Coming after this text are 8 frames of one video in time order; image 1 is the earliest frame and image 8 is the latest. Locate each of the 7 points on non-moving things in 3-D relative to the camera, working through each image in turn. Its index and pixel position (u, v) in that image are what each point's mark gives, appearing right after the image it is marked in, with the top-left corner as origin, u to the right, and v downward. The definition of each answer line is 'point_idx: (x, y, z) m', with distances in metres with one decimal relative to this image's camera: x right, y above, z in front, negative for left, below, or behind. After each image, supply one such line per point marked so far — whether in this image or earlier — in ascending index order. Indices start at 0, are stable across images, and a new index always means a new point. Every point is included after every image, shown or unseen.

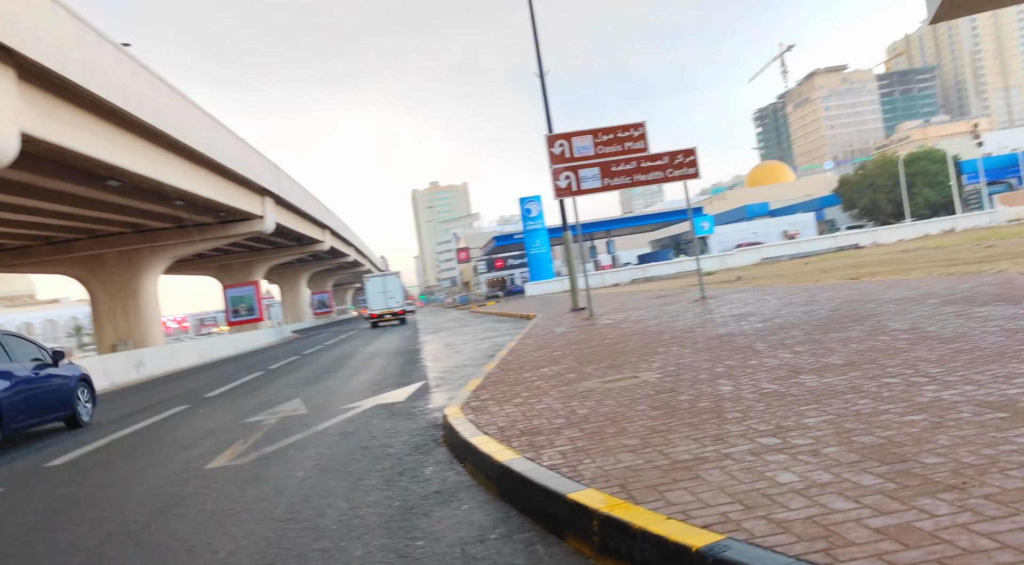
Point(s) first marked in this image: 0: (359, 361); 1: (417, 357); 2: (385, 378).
0: (-4.1, -2.1, +19.9) m
1: (-2.4, -1.9, +18.9) m
2: (-2.5, -1.9, +14.7) m
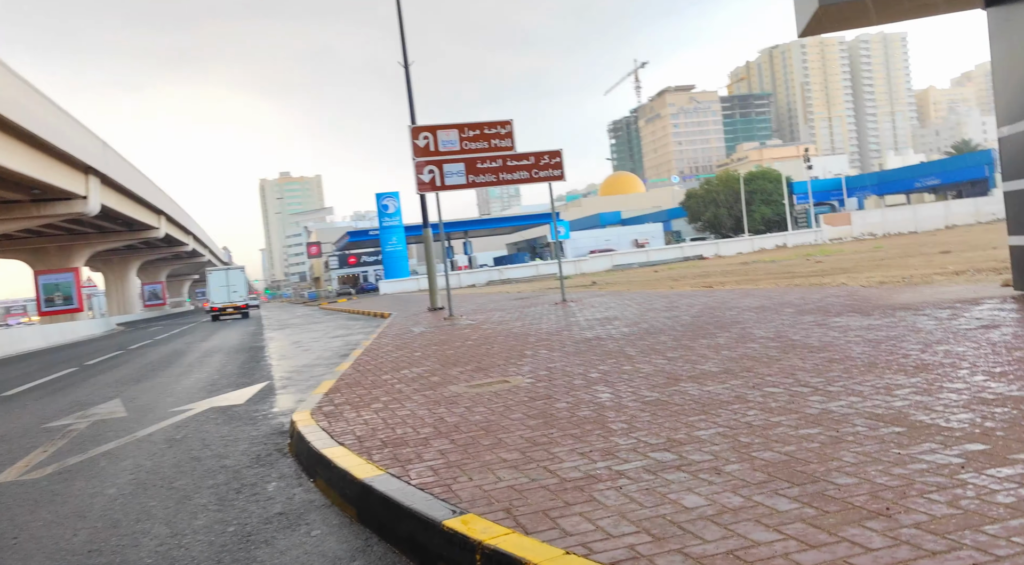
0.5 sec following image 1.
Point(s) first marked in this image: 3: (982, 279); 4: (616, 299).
0: (-7.7, -1.8, +18.2) m
1: (-5.9, -1.7, +17.6) m
2: (-5.2, -1.7, +13.4) m
3: (+6.9, +0.1, +10.9) m
4: (+2.5, -0.4, +18.0) m
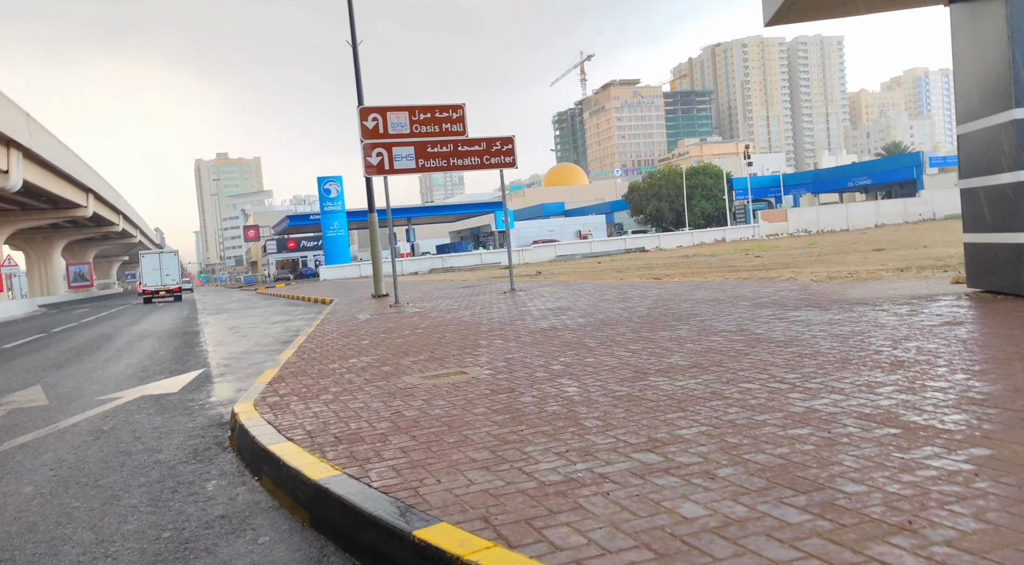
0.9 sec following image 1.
0: (-9.0, -1.4, +17.2) m
1: (-7.1, -1.3, +16.8) m
2: (-6.0, -1.4, +12.6) m
3: (+6.2, +0.1, +11.1) m
4: (+1.2, -0.2, +17.9) m
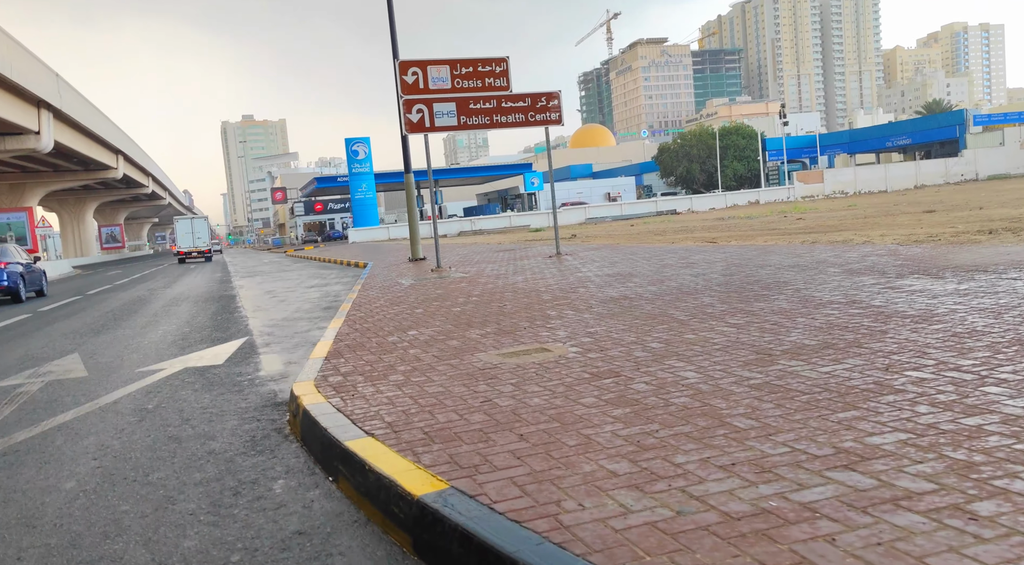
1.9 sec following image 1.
0: (-7.9, -0.5, +16.8) m
1: (-6.1, -0.5, +16.3) m
2: (-5.1, -0.8, +12.1) m
3: (+7.0, +0.6, +10.1) m
4: (+2.3, +0.7, +17.0) m
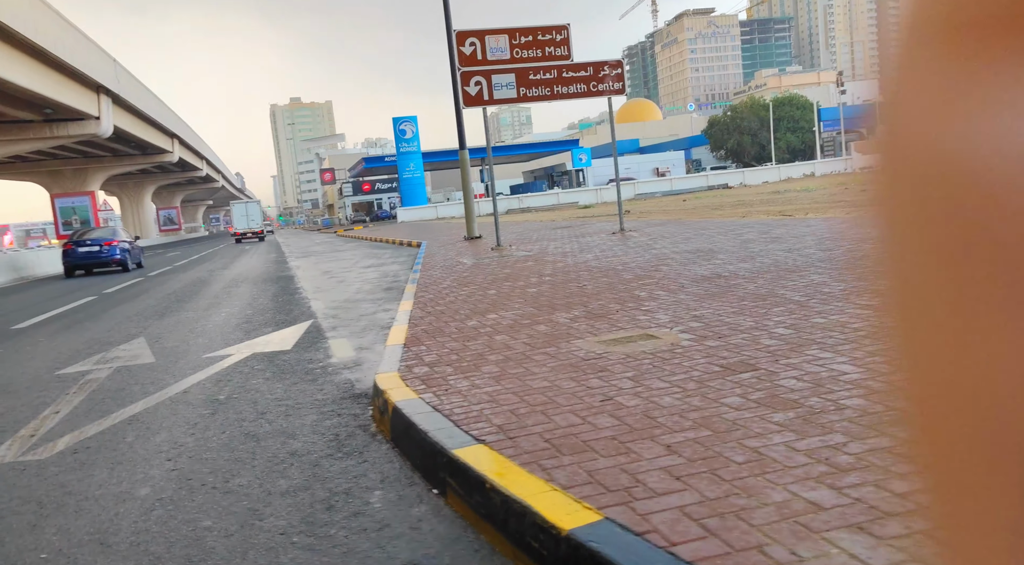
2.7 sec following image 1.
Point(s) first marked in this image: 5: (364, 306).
0: (-6.5, -0.1, +16.6) m
1: (-4.7, -0.1, +16.0) m
2: (-4.0, -0.5, +11.8) m
3: (+8.0, +0.9, +9.0) m
4: (+3.7, +1.2, +16.2) m
5: (-2.3, -0.4, +11.5) m
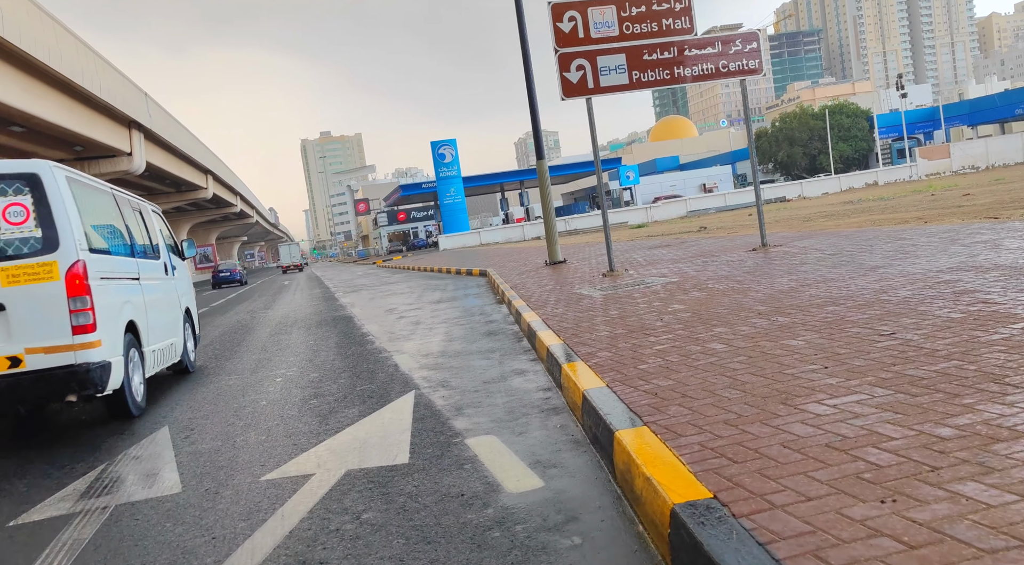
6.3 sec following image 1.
0: (-4.4, -1.0, +13.4) m
1: (-2.6, -0.9, +12.7) m
2: (-2.1, -1.1, +8.5) m
3: (+9.7, +0.8, +5.2) m
4: (+5.7, +0.7, +12.6) m
5: (-0.4, -0.9, +8.1) m
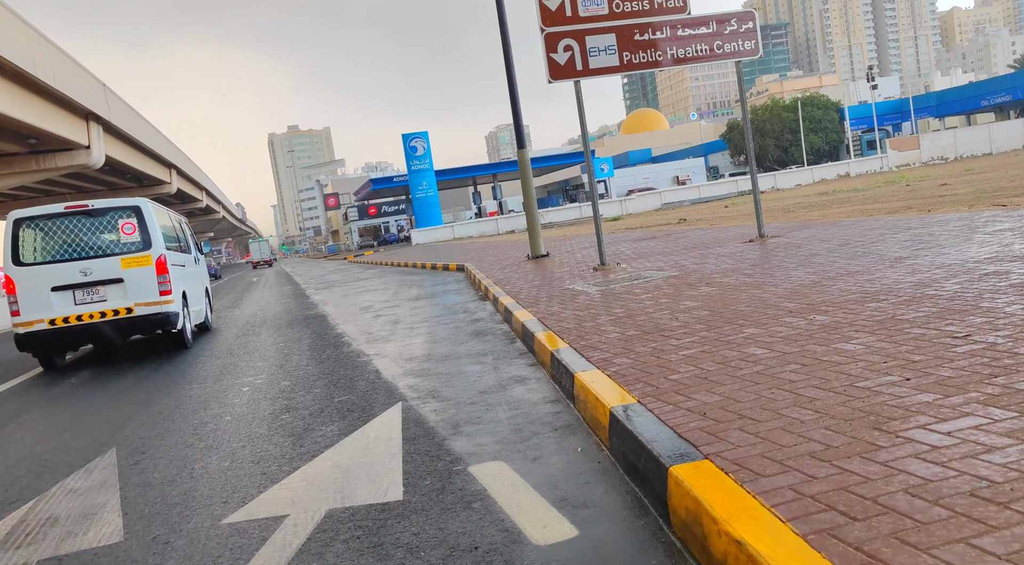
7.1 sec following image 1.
0: (-4.6, -0.9, +12.4) m
1: (-2.8, -0.8, +11.8) m
2: (-2.2, -1.1, +7.6) m
3: (+9.8, +0.9, +4.8) m
4: (+5.5, +0.8, +12.0) m
5: (-0.4, -0.9, +7.3) m
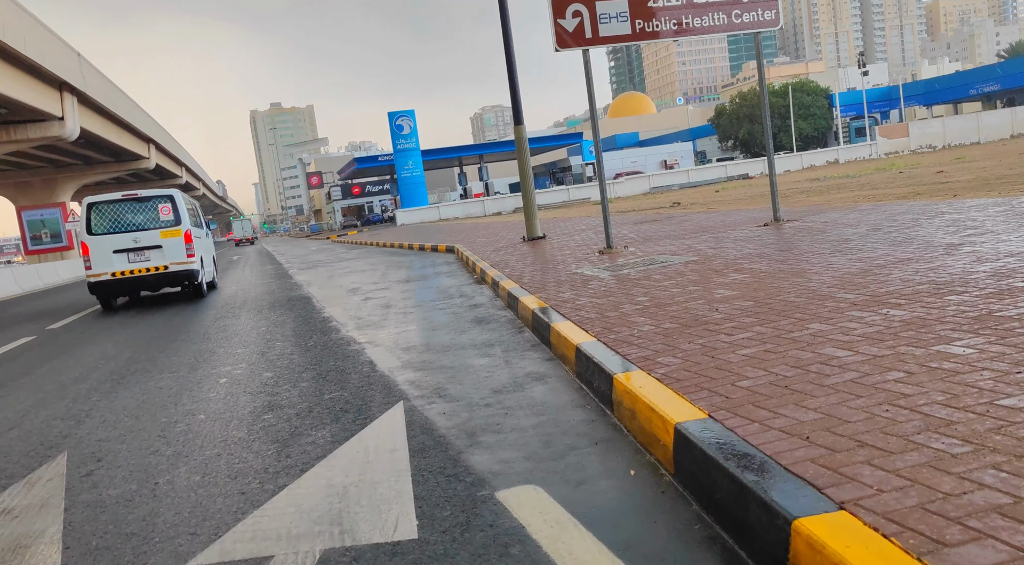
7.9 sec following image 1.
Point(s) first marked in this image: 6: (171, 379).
0: (-4.6, -0.6, +11.5) m
1: (-2.8, -0.5, +10.9) m
2: (-2.1, -0.9, +6.7) m
3: (+9.9, +0.9, +4.1) m
4: (+5.5, +1.0, +11.2) m
5: (-0.3, -0.7, +6.5) m
6: (-3.3, -1.0, +7.3) m
